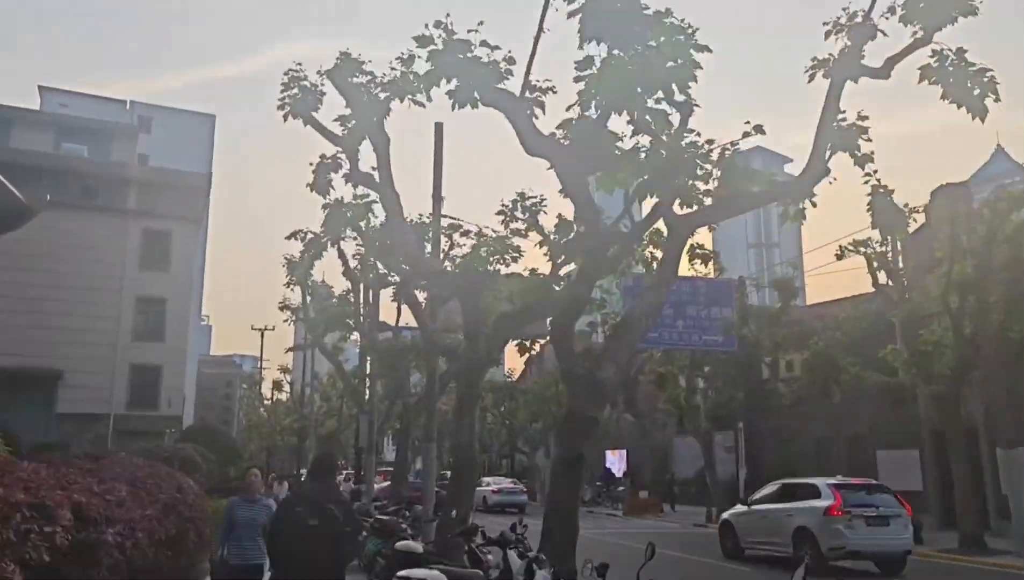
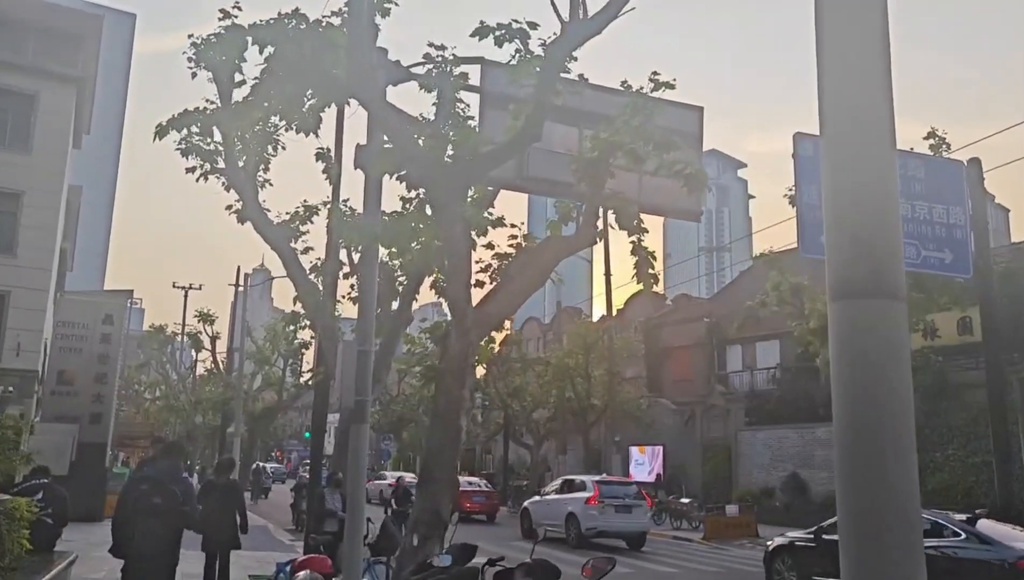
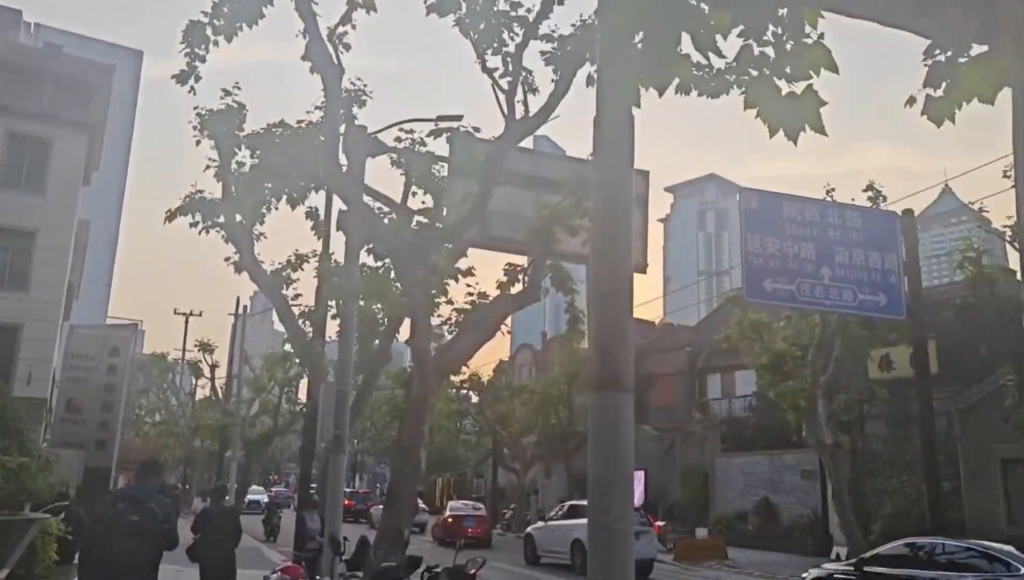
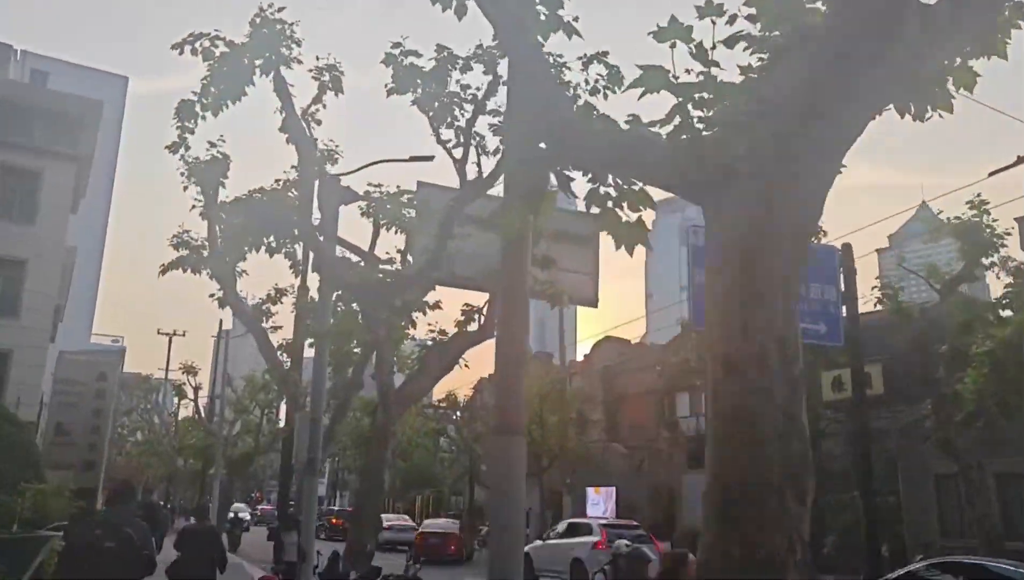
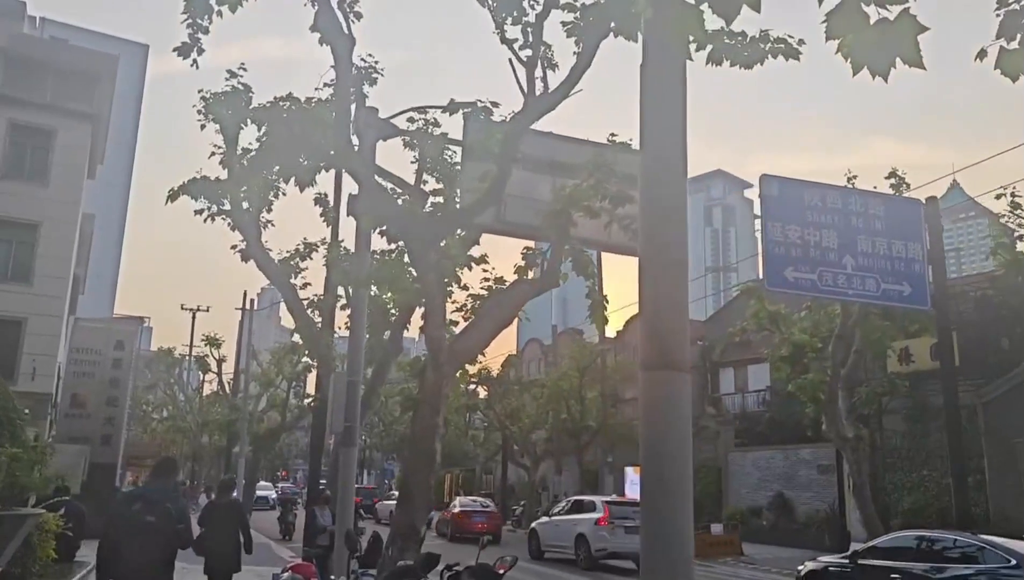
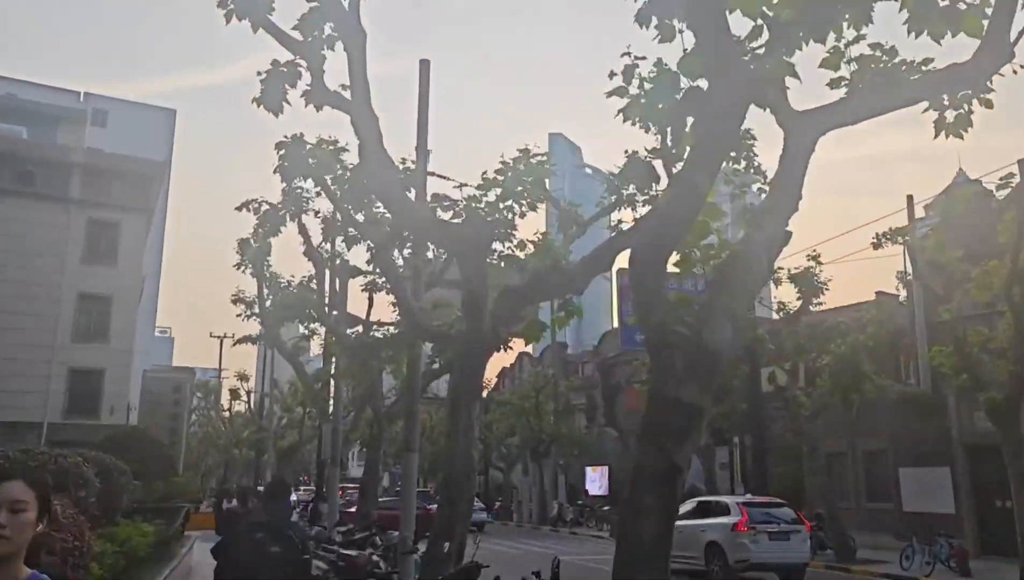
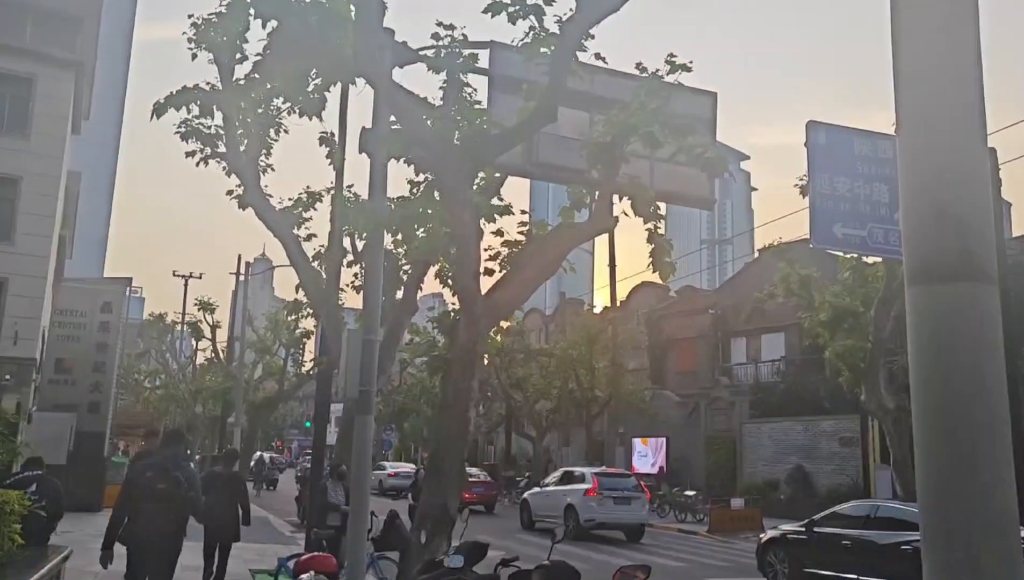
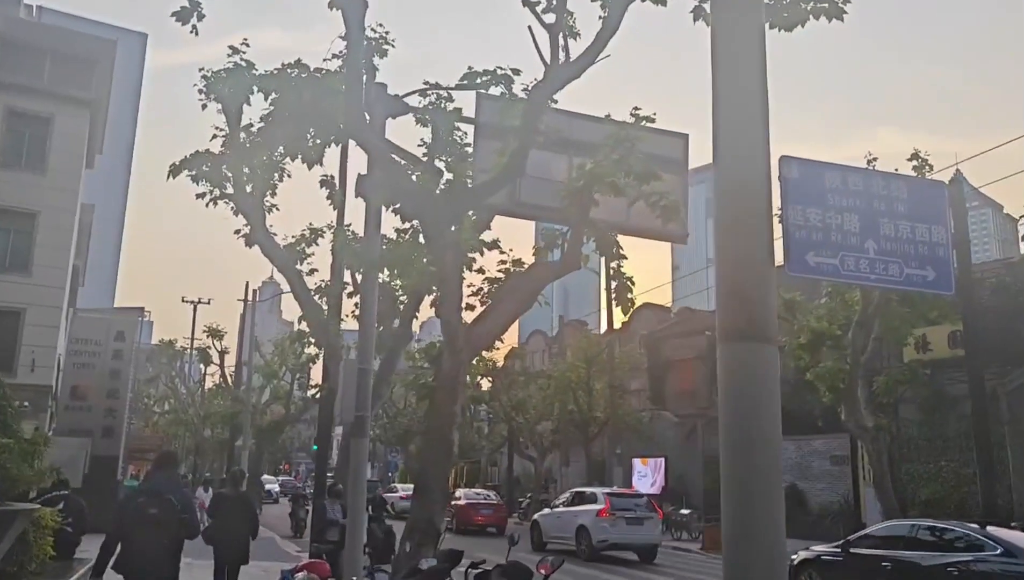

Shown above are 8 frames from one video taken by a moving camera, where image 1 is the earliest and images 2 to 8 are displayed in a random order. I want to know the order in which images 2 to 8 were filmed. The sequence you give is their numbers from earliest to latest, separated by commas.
6, 4, 3, 5, 8, 2, 7
